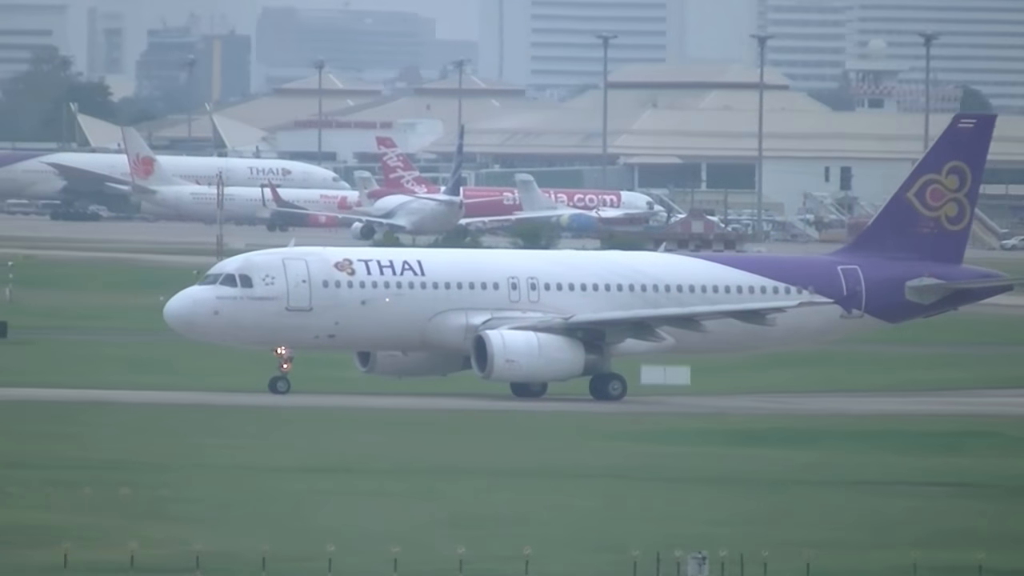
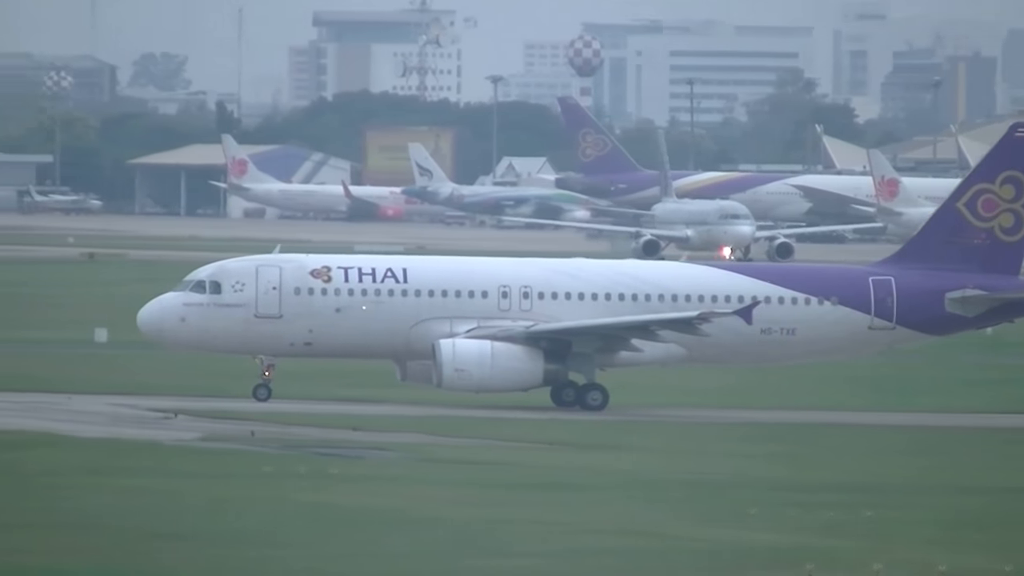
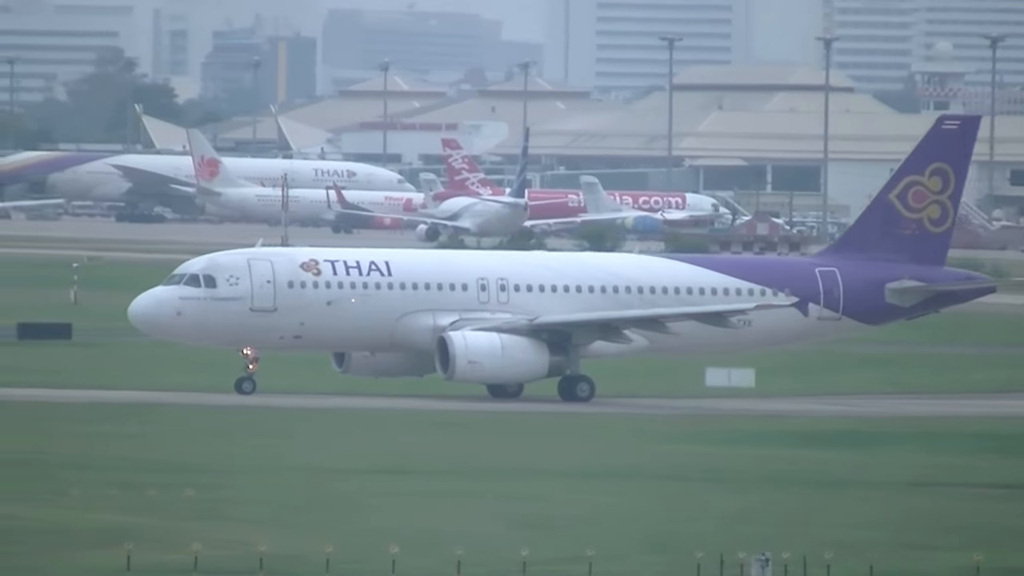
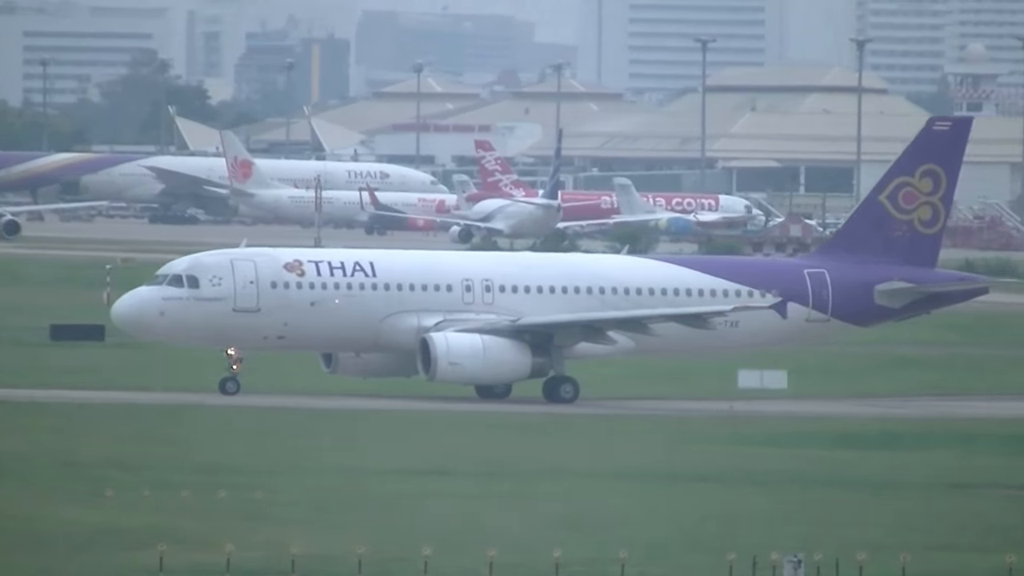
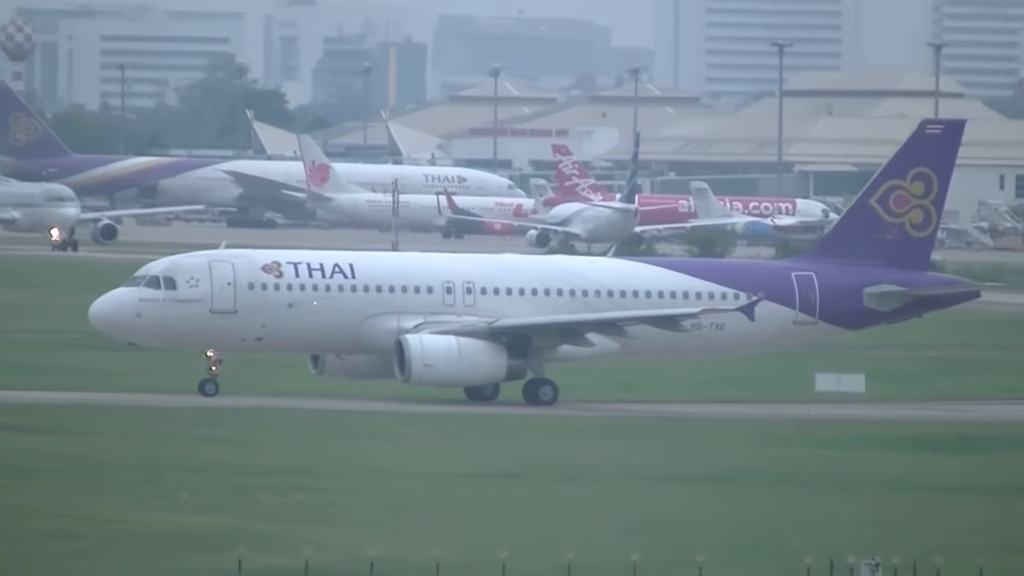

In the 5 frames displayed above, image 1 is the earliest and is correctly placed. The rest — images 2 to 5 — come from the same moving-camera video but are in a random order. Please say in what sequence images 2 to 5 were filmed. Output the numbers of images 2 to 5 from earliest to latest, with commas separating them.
3, 4, 5, 2
